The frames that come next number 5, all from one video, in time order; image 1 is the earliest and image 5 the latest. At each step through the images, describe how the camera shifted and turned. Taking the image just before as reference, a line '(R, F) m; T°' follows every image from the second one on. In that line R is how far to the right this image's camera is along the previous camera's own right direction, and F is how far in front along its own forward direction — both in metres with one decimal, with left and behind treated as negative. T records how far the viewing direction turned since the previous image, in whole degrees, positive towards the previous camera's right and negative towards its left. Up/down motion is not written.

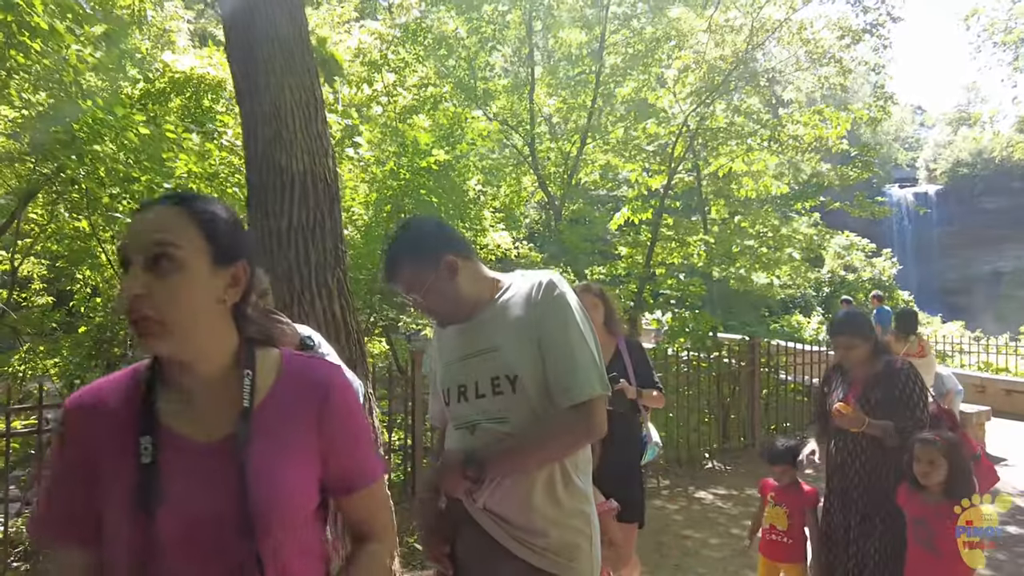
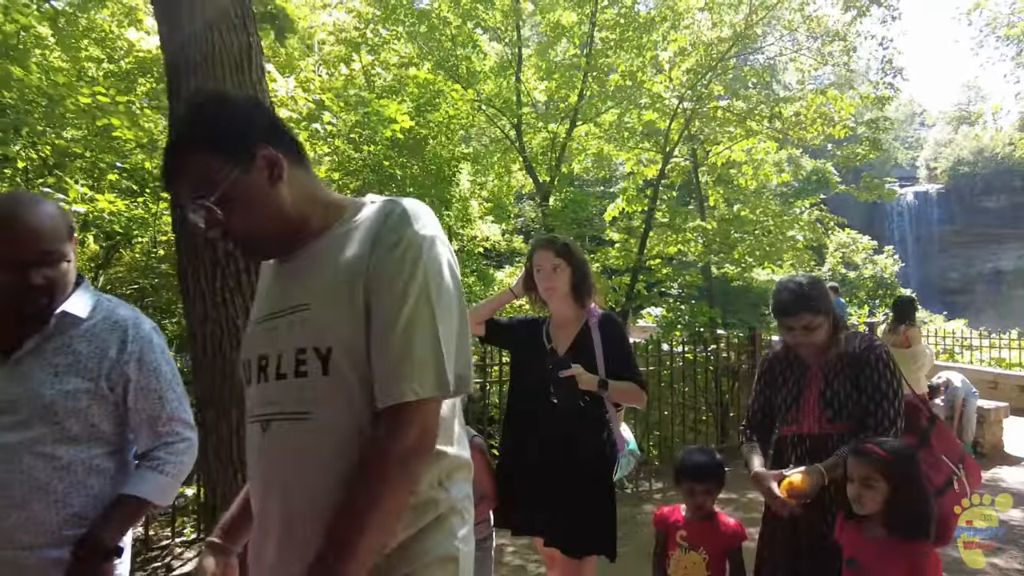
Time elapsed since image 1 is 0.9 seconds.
(+0.2, +0.5) m; 0°
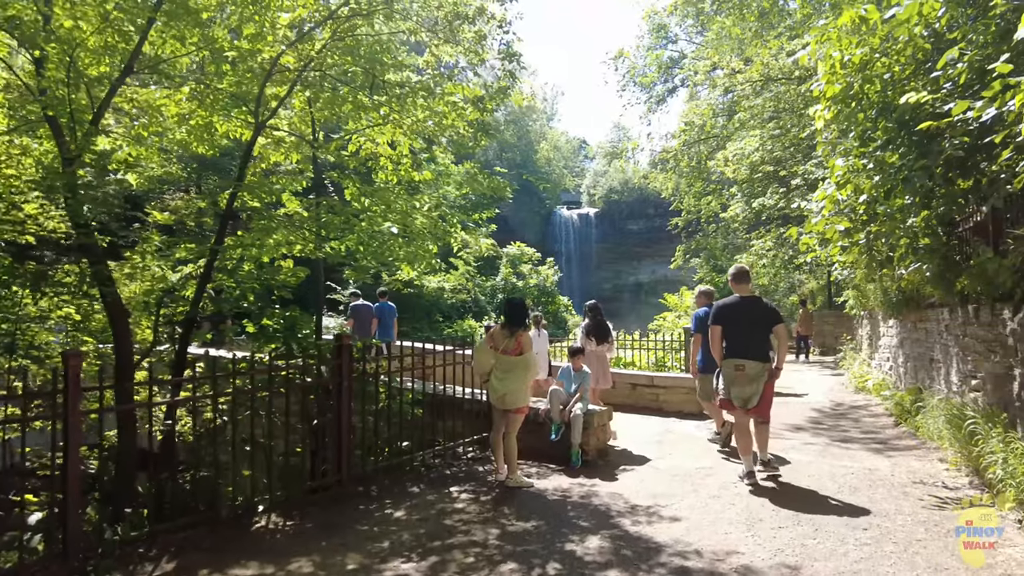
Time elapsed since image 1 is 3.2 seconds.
(+1.3, +1.1) m; +25°
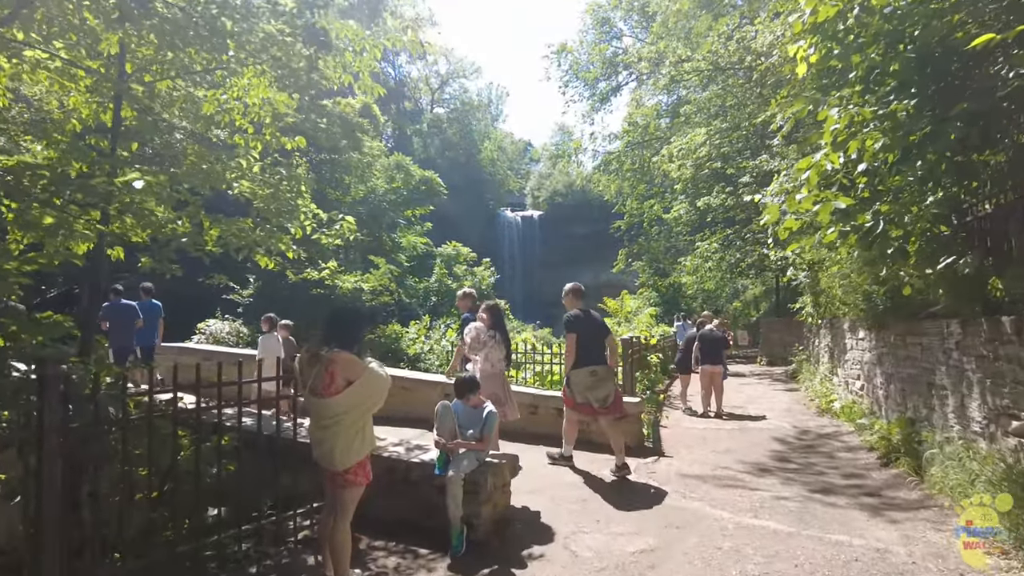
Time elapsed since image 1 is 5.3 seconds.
(+0.6, +2.0) m; +5°
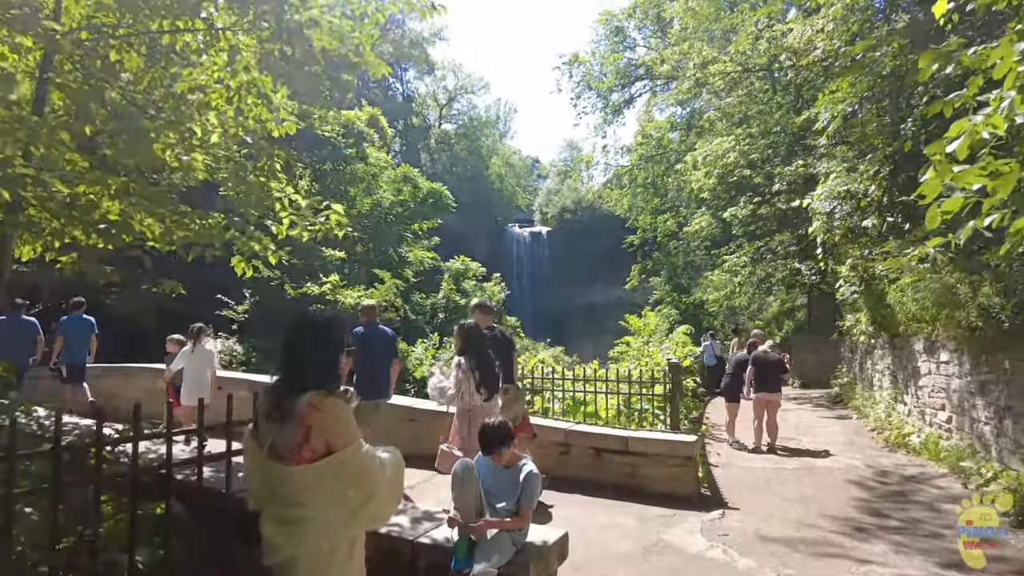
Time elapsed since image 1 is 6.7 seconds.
(-0.2, +1.3) m; -1°
